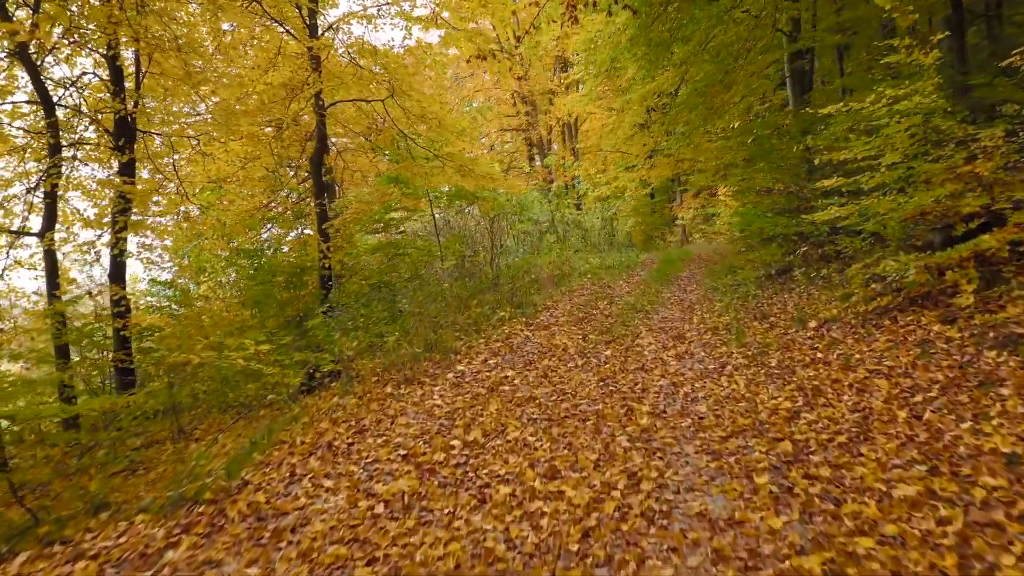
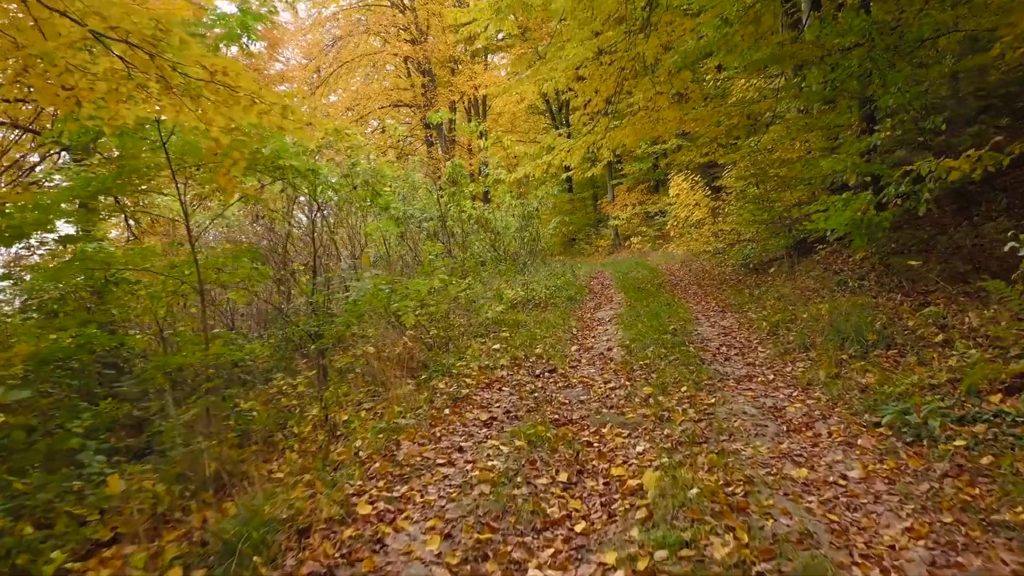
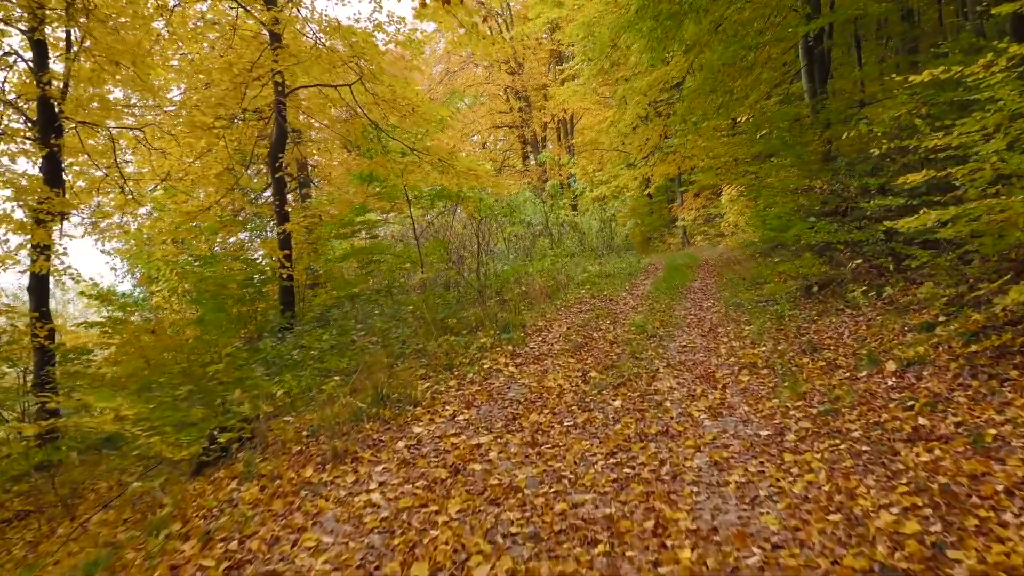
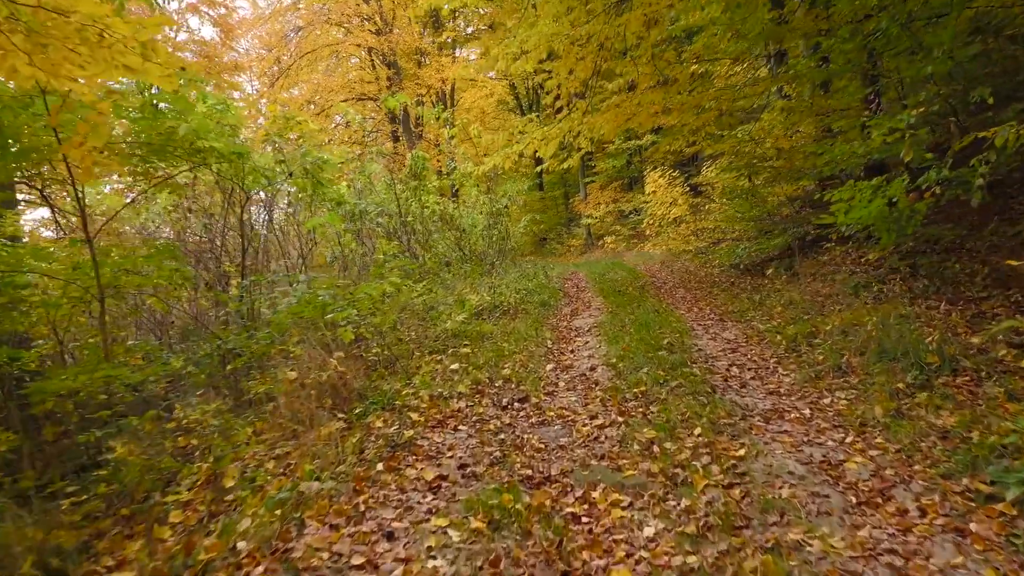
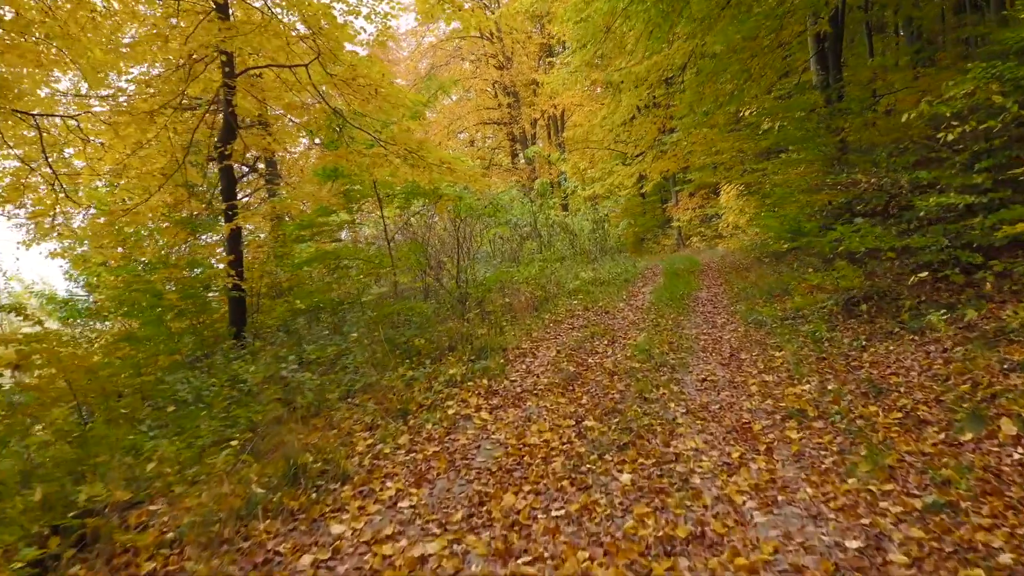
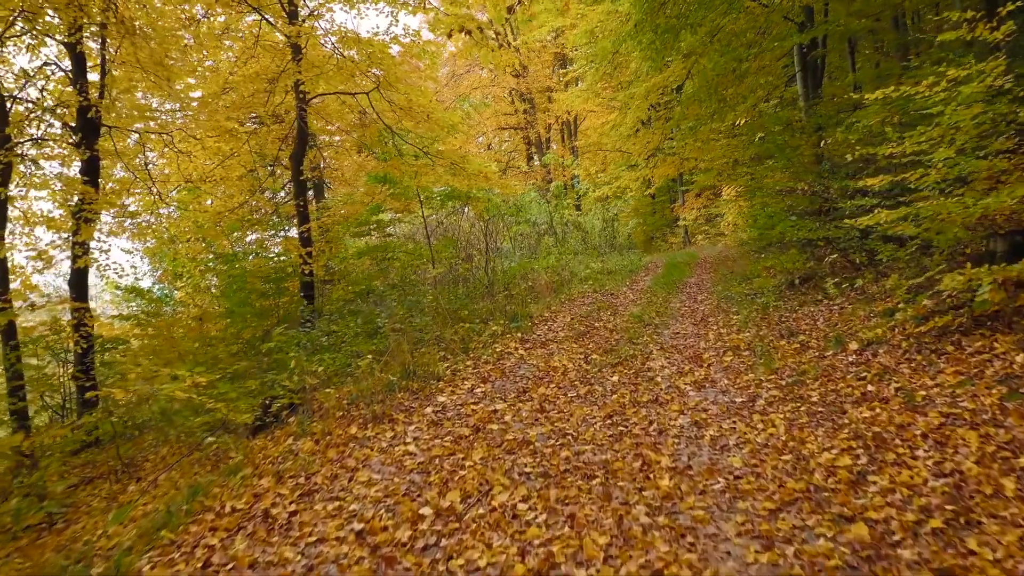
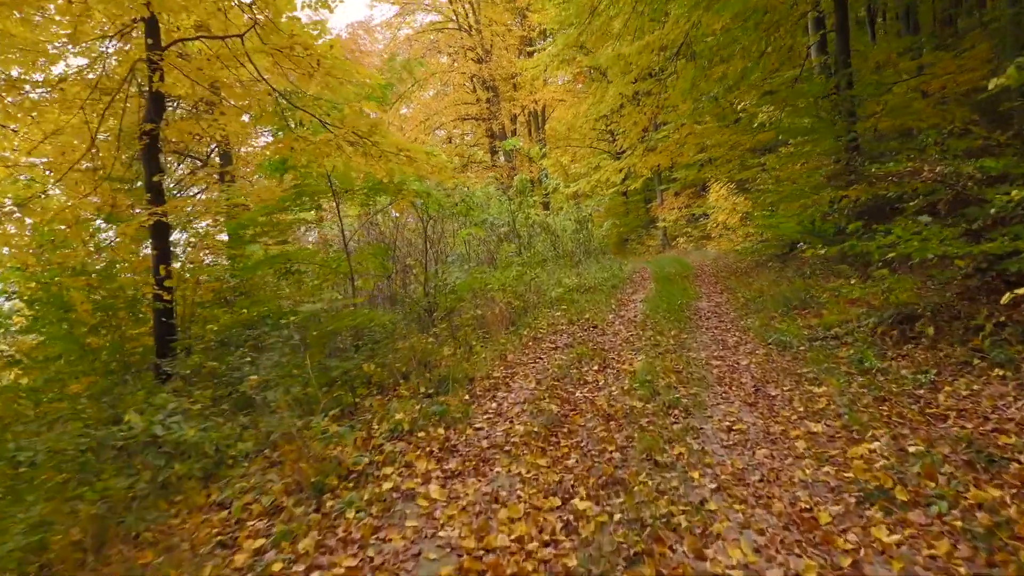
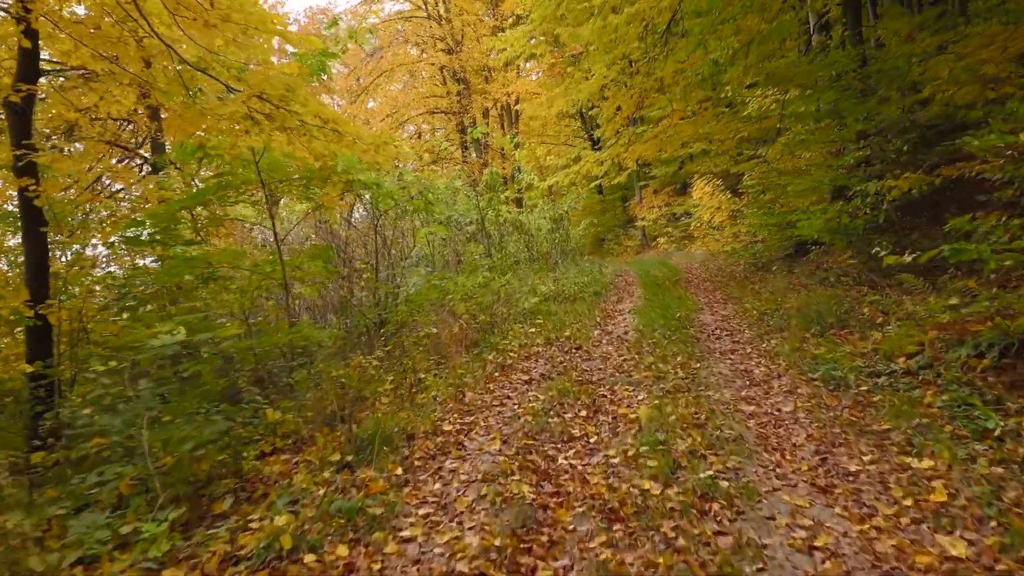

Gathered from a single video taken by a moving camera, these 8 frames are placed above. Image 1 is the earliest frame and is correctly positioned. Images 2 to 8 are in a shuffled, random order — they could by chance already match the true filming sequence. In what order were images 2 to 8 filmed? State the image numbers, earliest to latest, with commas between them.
6, 3, 5, 7, 8, 2, 4
